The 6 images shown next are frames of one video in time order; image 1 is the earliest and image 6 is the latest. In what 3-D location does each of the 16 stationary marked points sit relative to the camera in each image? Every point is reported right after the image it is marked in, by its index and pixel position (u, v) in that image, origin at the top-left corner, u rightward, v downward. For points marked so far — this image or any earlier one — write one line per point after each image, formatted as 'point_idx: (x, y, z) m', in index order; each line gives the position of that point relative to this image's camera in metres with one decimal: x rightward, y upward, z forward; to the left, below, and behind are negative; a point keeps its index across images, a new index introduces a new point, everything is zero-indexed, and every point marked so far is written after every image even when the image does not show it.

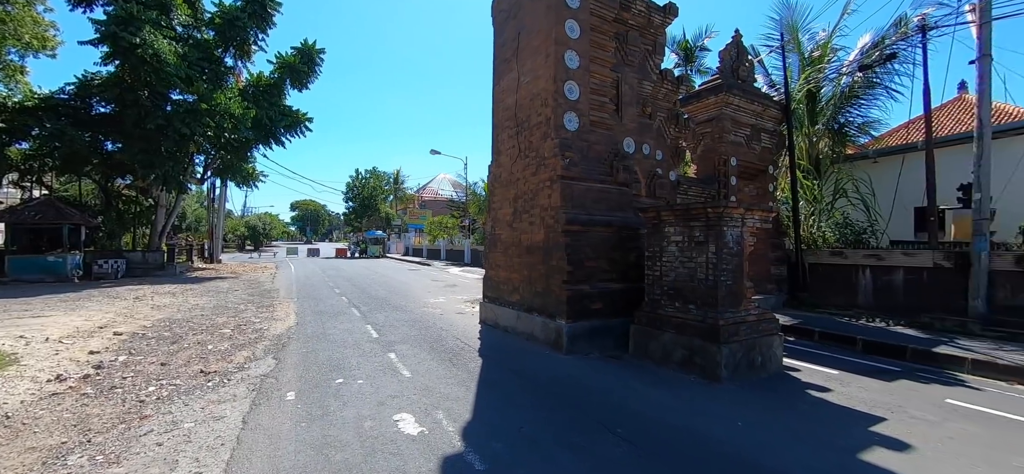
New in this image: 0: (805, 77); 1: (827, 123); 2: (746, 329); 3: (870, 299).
0: (+7.9, +4.2, +11.8) m
1: (+8.5, +2.9, +11.8) m
2: (+2.4, -1.0, +4.7) m
3: (+8.0, -1.4, +9.8) m
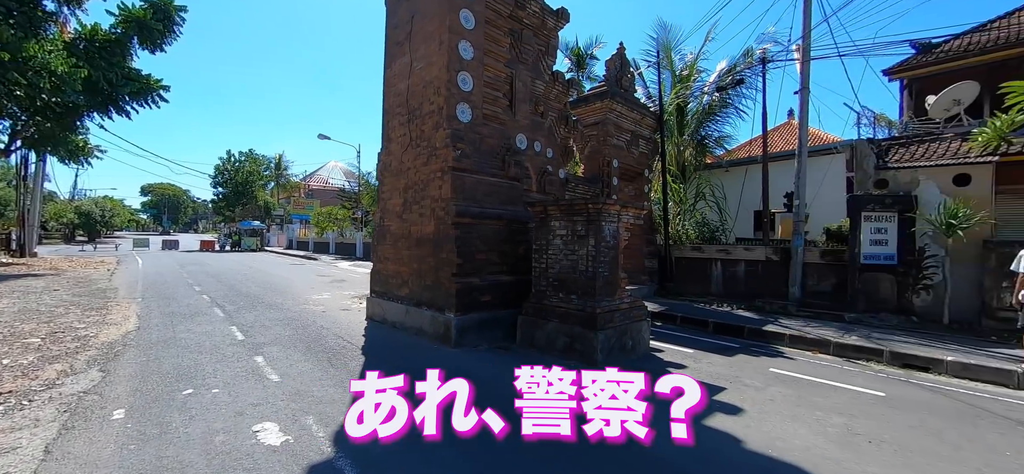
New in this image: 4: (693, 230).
0: (+4.9, +4.3, +13.3) m
1: (+5.5, +3.0, +13.4) m
2: (+1.2, -0.9, +5.1) m
3: (+5.4, -1.3, +11.4) m
4: (+5.2, +0.2, +12.7) m
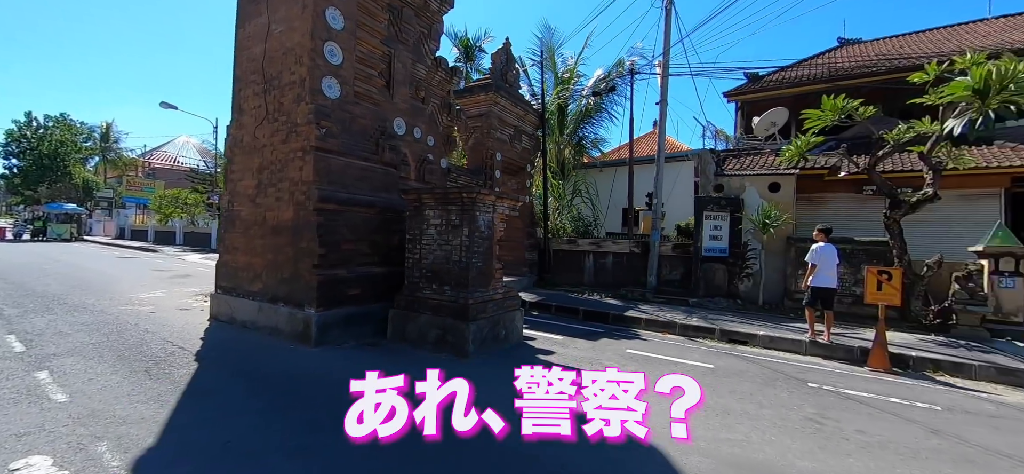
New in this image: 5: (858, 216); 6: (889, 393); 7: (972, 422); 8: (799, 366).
0: (+1.4, +4.5, +13.9) m
1: (+1.9, +3.2, +14.2) m
2: (-0.2, -0.8, +5.1) m
3: (+2.2, -1.1, +12.3) m
4: (+1.7, +0.4, +13.5) m
5: (+8.7, +0.5, +11.2) m
6: (+4.4, -1.8, +5.3) m
7: (+4.5, -1.8, +4.4) m
8: (+4.0, -1.8, +6.3) m
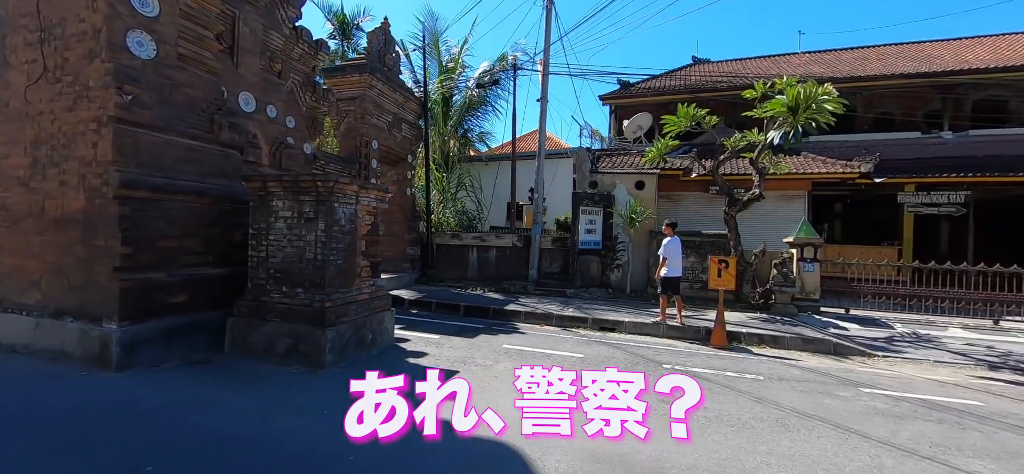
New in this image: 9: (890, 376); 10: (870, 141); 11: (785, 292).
0: (-2.2, +4.7, +13.4) m
1: (-1.8, +3.4, +13.9) m
2: (-1.6, -0.7, +4.7) m
3: (-1.0, -1.0, +12.2) m
4: (-1.8, +0.6, +13.2) m
5: (+5.5, +0.7, +12.7) m
6: (+2.8, -1.8, +6.0) m
7: (+3.2, -1.8, +5.2) m
8: (+2.2, -1.7, +6.9) m
9: (+5.2, -1.9, +6.1) m
10: (+12.4, +3.3, +15.4) m
11: (+6.1, -1.2, +10.0) m
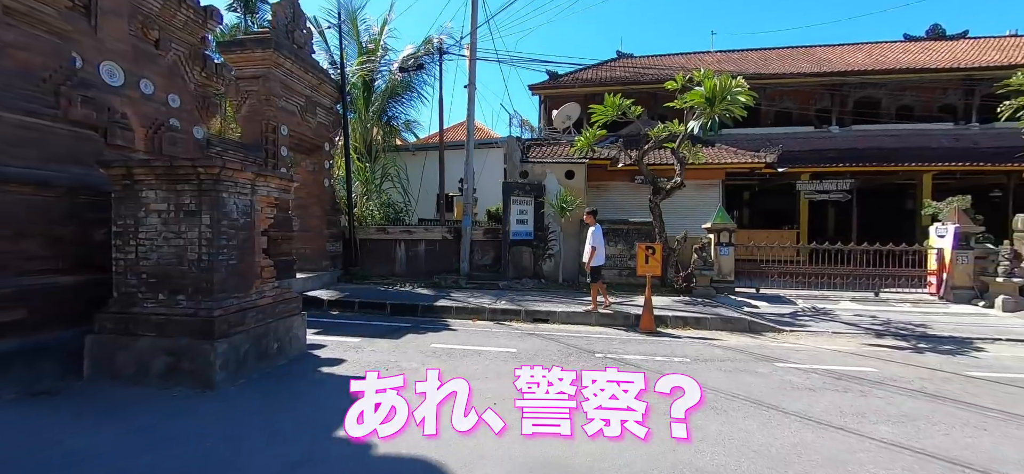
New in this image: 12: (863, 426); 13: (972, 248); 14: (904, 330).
0: (-4.4, +4.9, +12.6) m
1: (-4.0, +3.6, +13.1) m
2: (-2.3, -0.7, +4.1) m
3: (-2.9, -0.8, +11.7) m
4: (-3.8, +0.7, +12.5) m
5: (+3.5, +1.0, +13.1) m
6: (+1.9, -1.6, +6.1) m
7: (+2.4, -1.6, +5.4) m
8: (+1.2, -1.6, +6.9) m
9: (+4.2, -1.7, +6.6) m
10: (+9.8, +3.9, +16.8) m
11: (+4.6, -0.9, +10.5) m
12: (+2.9, -1.6, +3.7) m
13: (+10.8, -0.3, +10.5) m
14: (+7.2, -1.7, +8.2) m
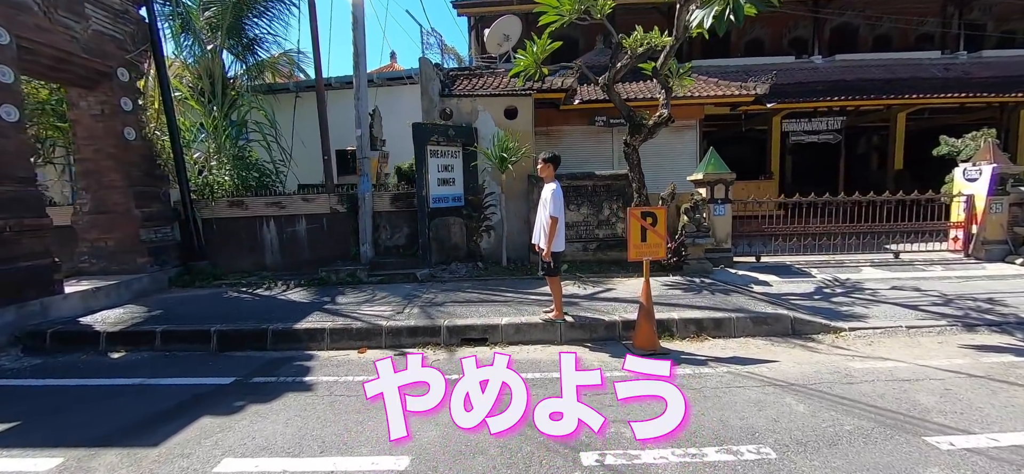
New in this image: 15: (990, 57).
0: (-6.1, +5.3, +8.2) m
1: (-5.8, +4.0, +8.9) m
2: (-2.7, -0.8, +0.6) m
3: (-4.2, -0.3, +8.0) m
4: (-5.4, +1.2, +8.6) m
5: (+1.8, +1.9, +10.0) m
6: (+1.2, -1.3, +3.1) m
7: (+1.7, -1.4, +2.5) m
8: (+0.4, -1.3, +3.9) m
9: (+3.4, -1.2, +3.9) m
10: (+7.5, +5.4, +14.2) m
11: (+3.3, -0.2, +7.8) m
12: (+2.5, -1.4, +0.9) m
13: (+9.4, +0.9, +8.5) m
14: (+6.2, -1.0, +5.9) m
15: (+15.3, +5.8, +14.2) m
